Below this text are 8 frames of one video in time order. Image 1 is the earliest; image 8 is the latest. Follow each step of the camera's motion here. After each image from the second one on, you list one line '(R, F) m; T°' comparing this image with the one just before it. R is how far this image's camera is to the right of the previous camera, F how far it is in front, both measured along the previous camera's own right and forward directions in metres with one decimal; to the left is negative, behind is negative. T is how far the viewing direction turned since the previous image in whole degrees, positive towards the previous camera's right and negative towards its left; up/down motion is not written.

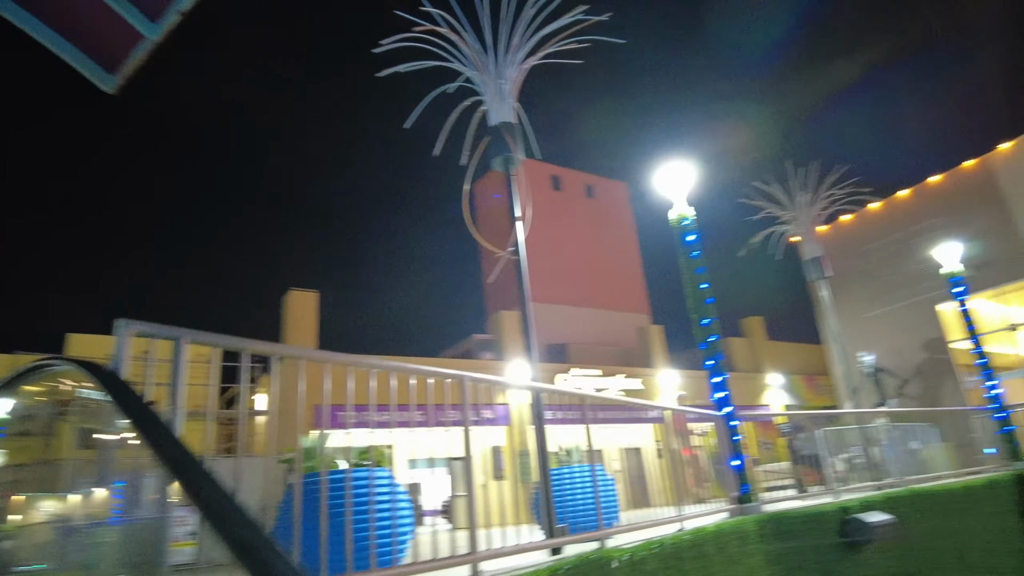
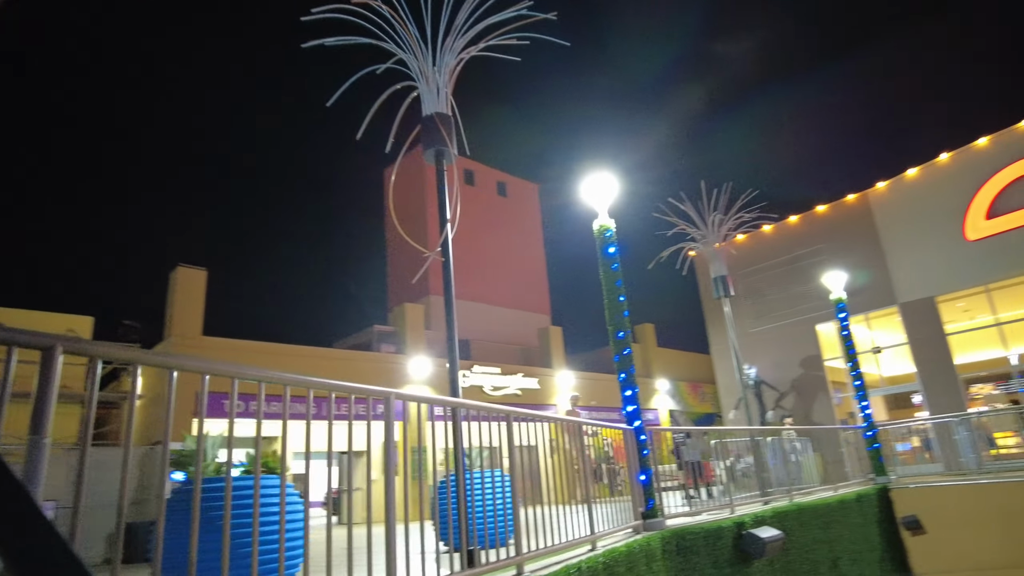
(-0.2, +0.3) m; +9°
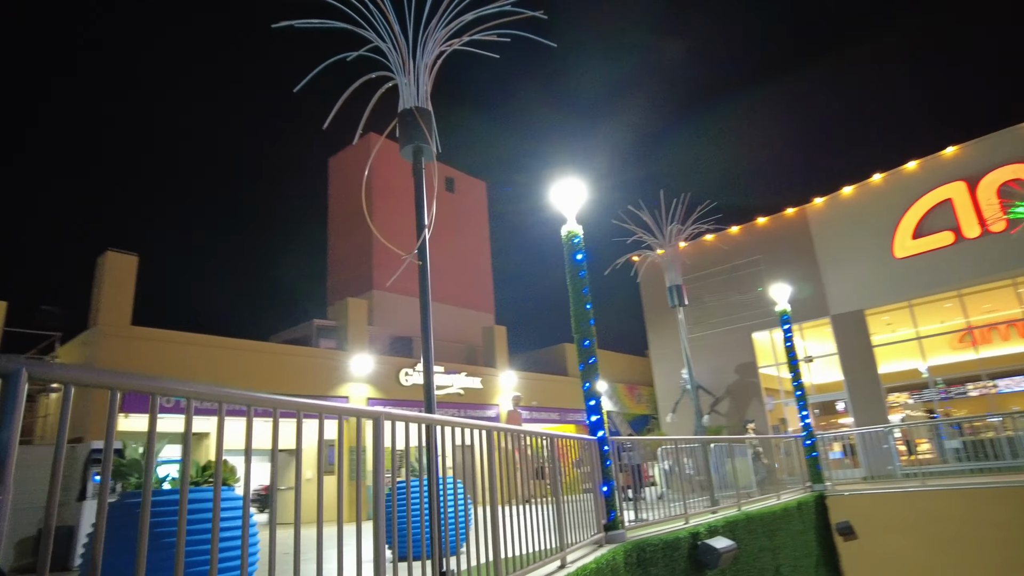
(-0.3, +0.2) m; +6°
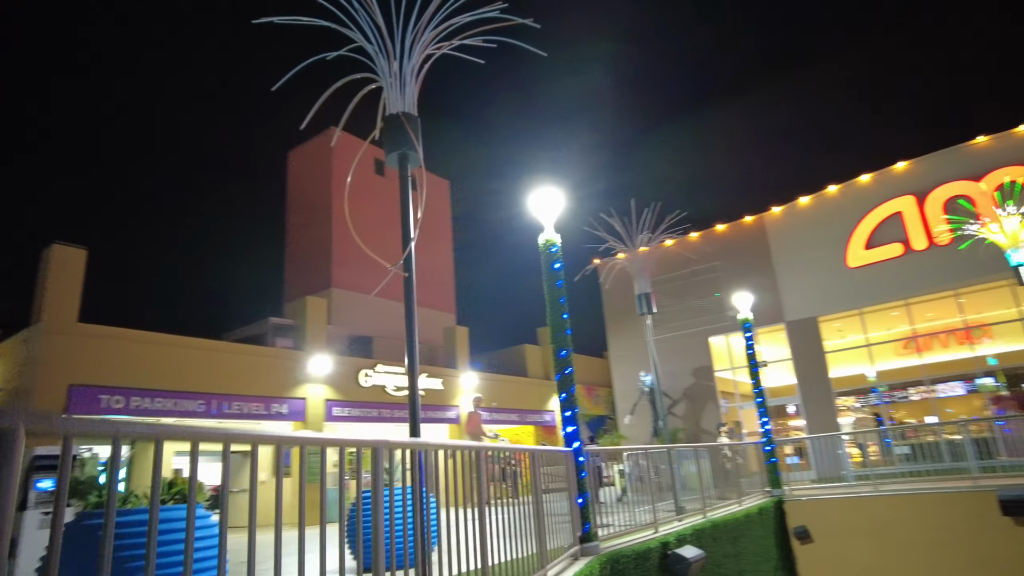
(-0.2, +0.1) m; +4°
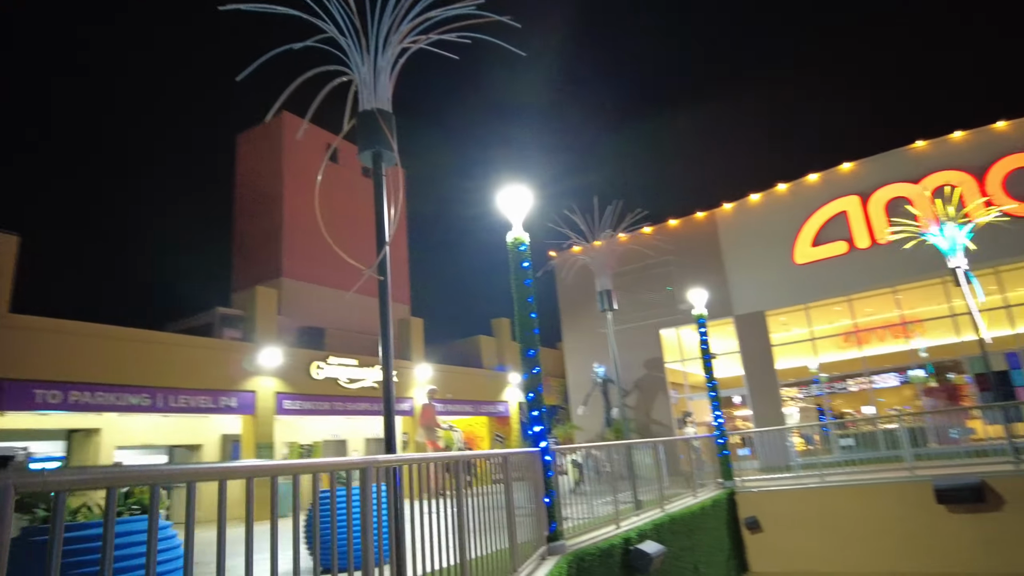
(-0.2, +0.1) m; +5°
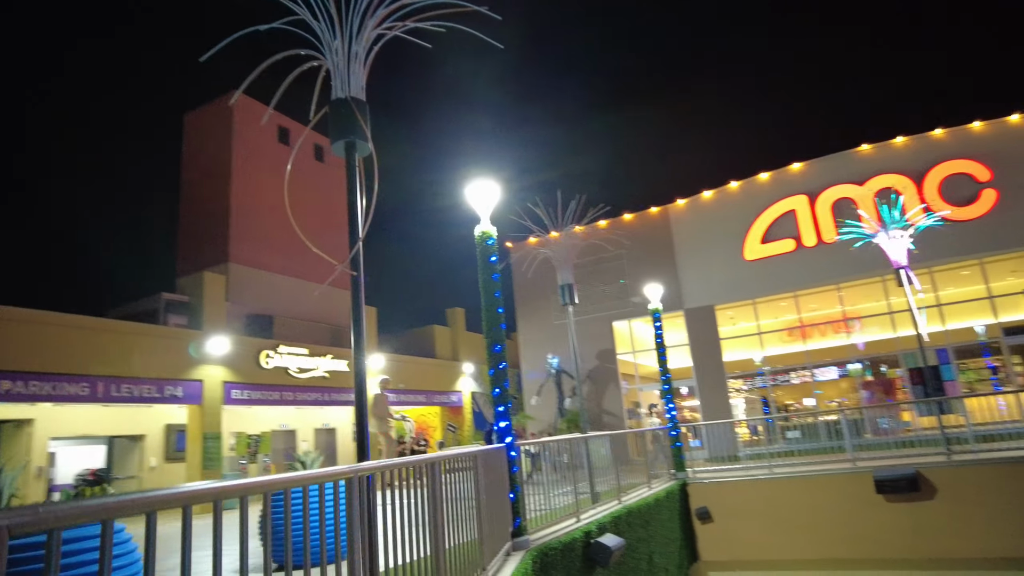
(-0.2, +0.1) m; +5°
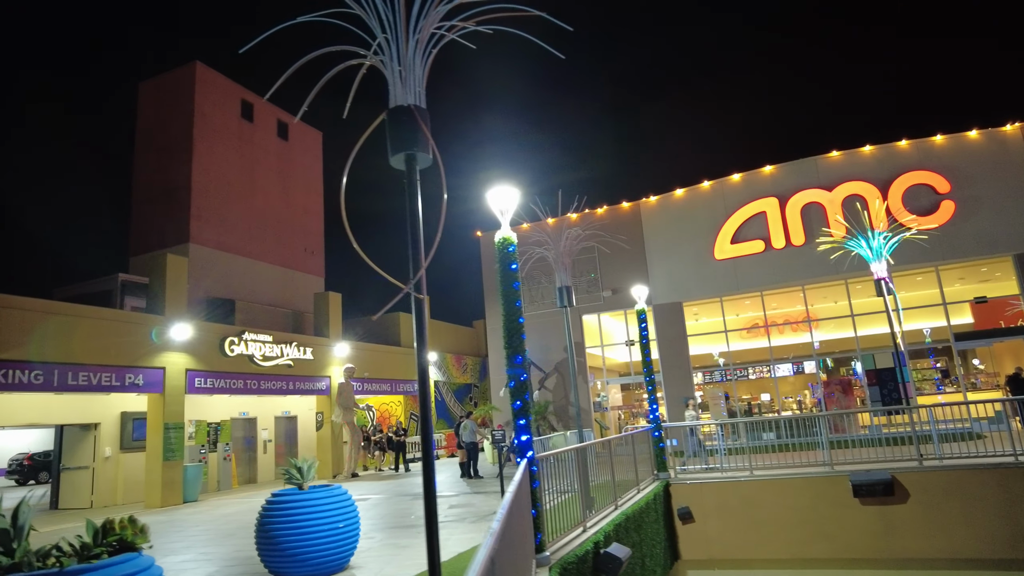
(-0.7, +0.2) m; +5°
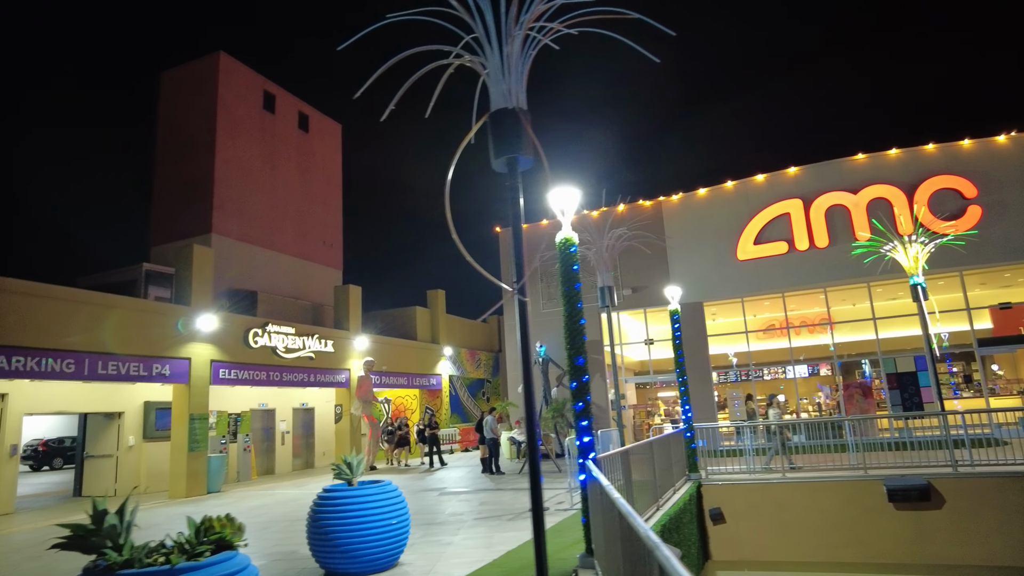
(-0.6, 0.0) m; 0°
